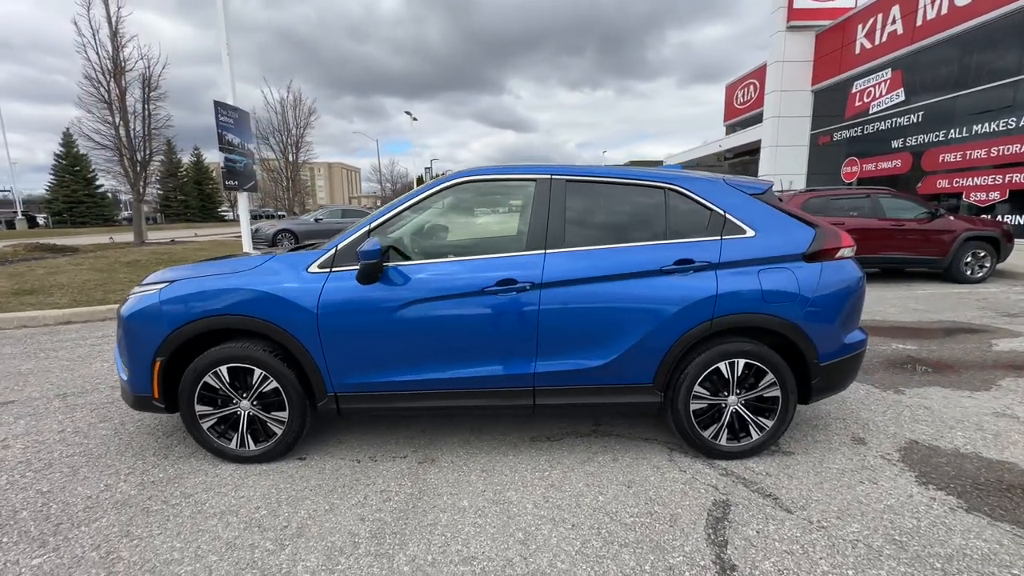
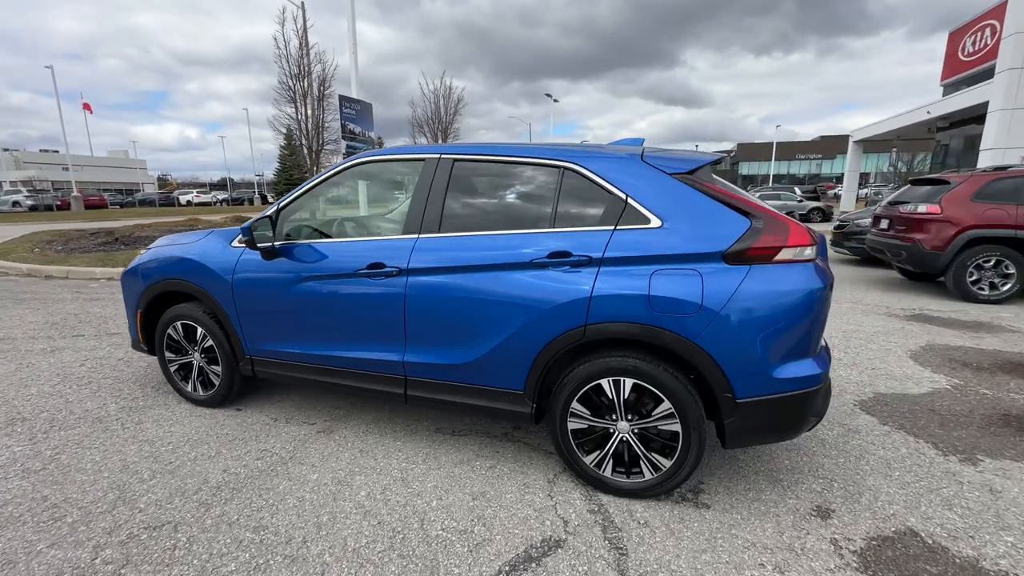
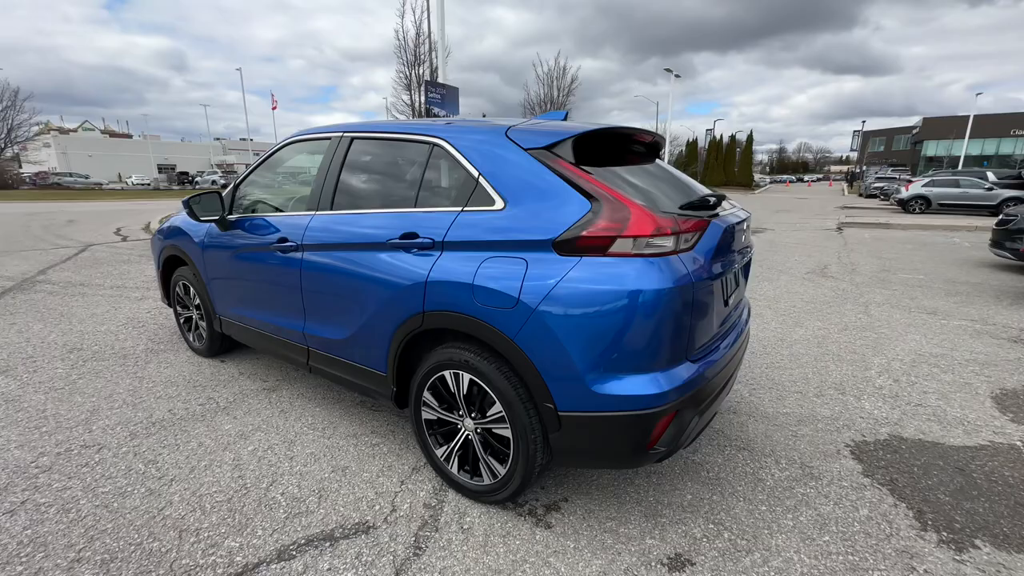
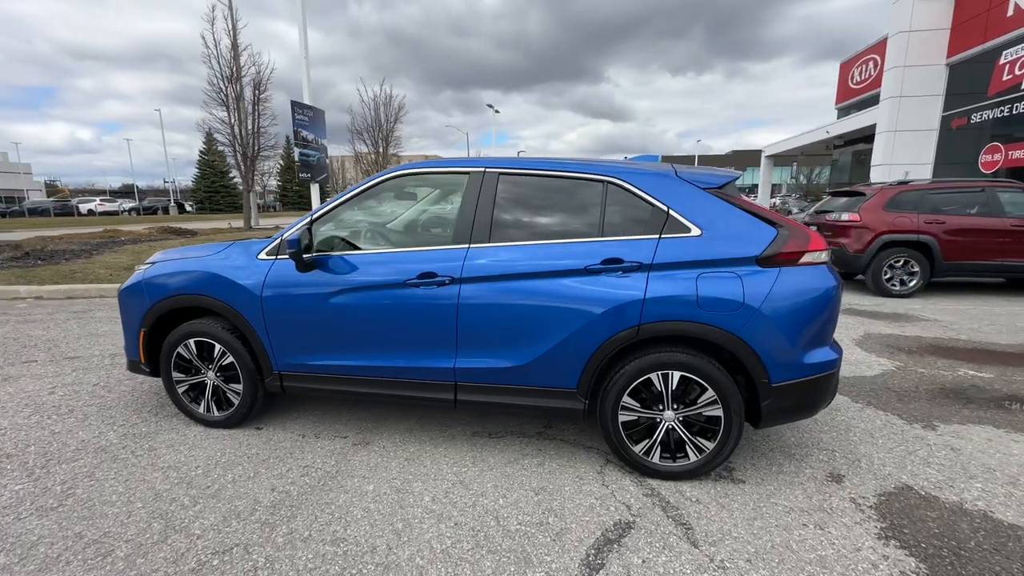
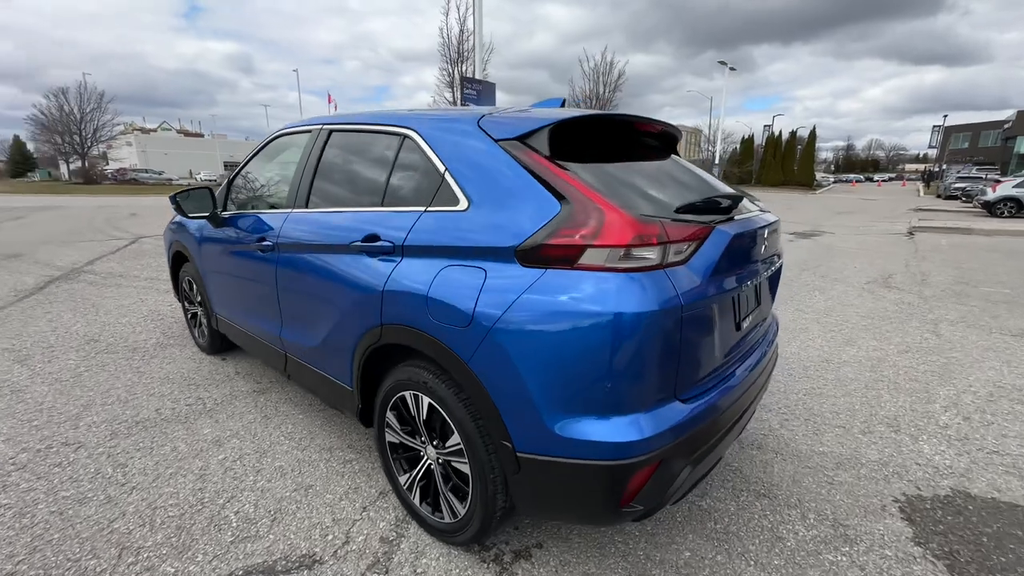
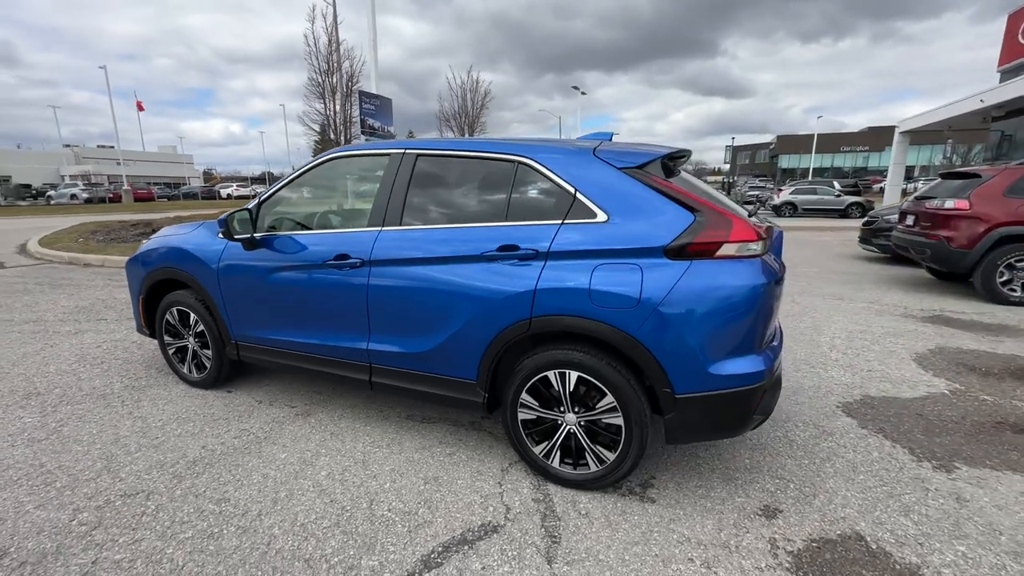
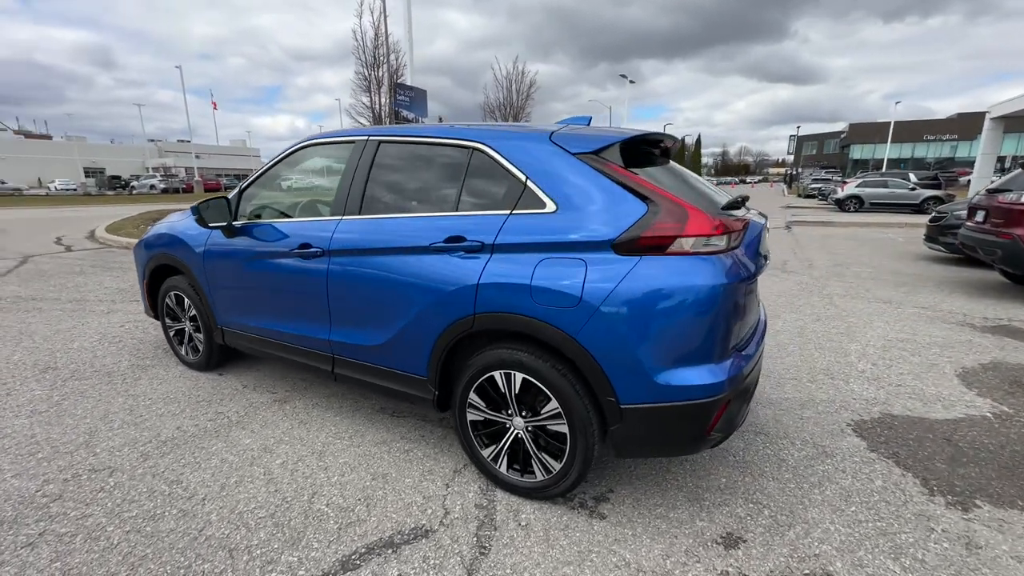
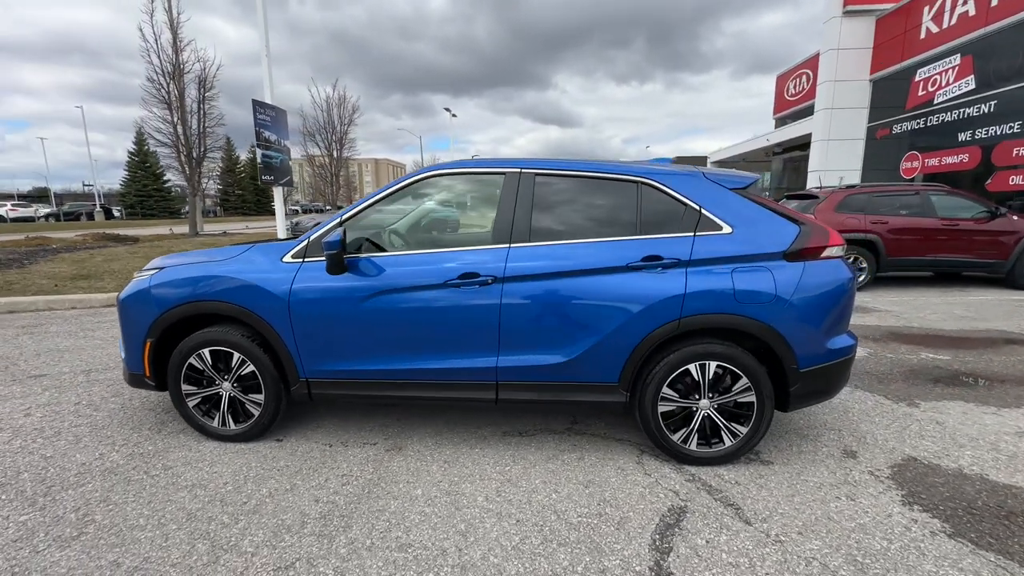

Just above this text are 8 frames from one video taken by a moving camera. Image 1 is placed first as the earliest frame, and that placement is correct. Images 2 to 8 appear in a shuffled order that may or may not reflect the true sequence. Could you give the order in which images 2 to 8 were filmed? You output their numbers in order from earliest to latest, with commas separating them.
8, 4, 2, 6, 7, 3, 5
